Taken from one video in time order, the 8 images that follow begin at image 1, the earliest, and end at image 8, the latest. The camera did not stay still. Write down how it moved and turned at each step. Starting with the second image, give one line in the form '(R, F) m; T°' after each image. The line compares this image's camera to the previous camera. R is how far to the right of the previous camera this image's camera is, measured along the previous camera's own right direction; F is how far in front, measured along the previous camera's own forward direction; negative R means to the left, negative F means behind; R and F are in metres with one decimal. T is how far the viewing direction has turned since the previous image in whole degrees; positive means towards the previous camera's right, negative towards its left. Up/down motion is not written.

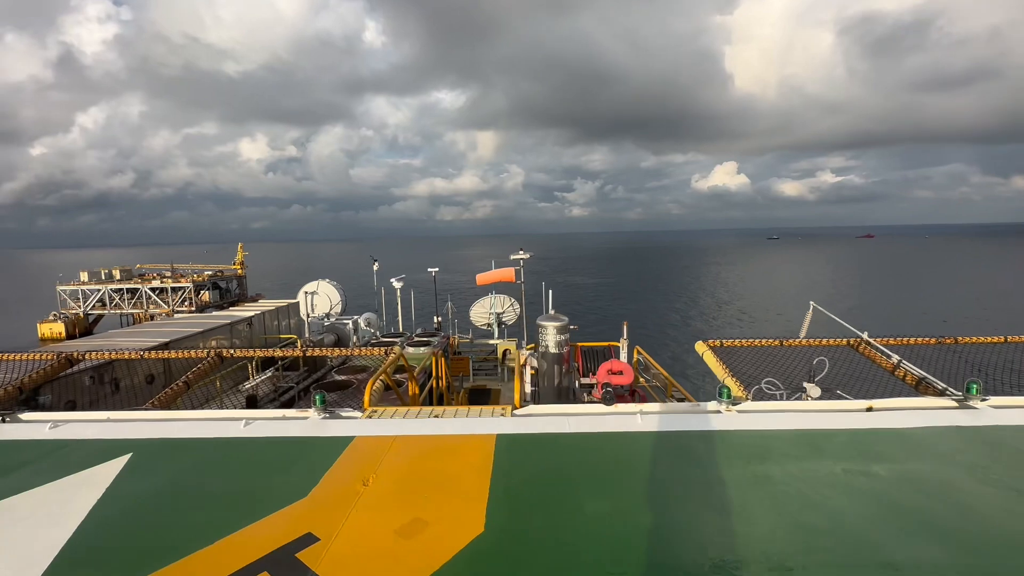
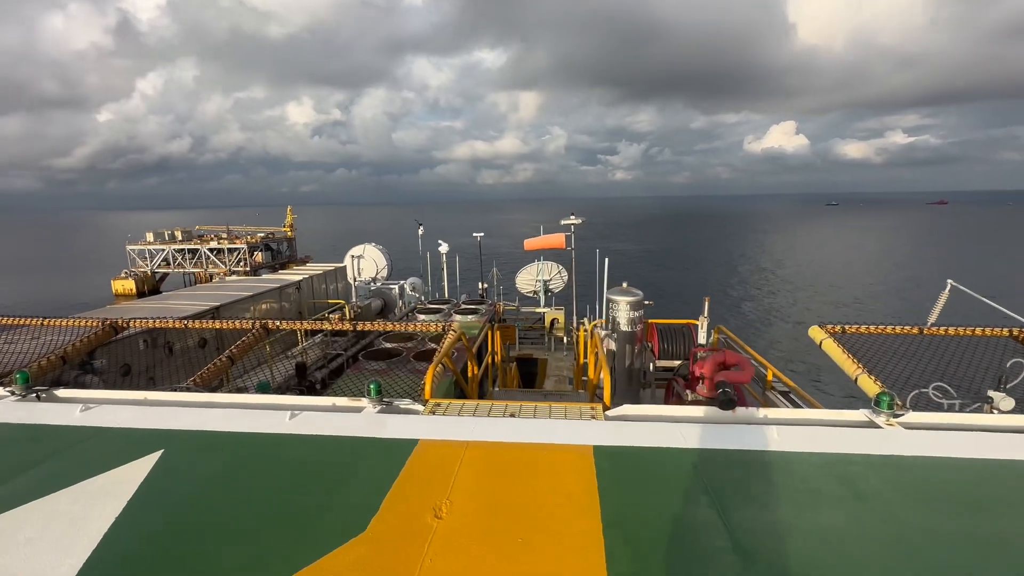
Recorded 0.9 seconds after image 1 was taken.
(-0.5, +1.0) m; -5°
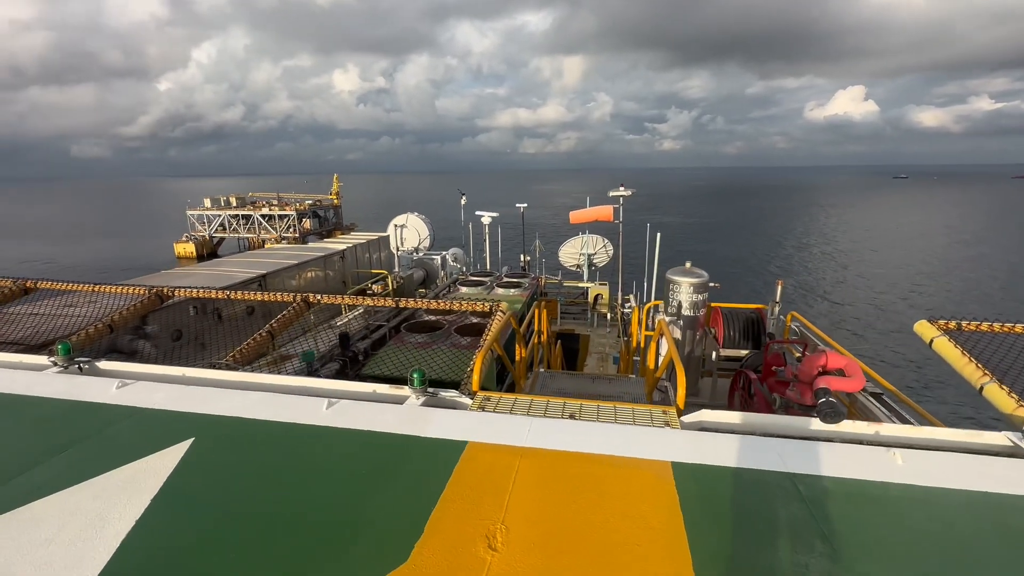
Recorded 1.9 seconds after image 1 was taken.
(-0.2, +0.6) m; -5°
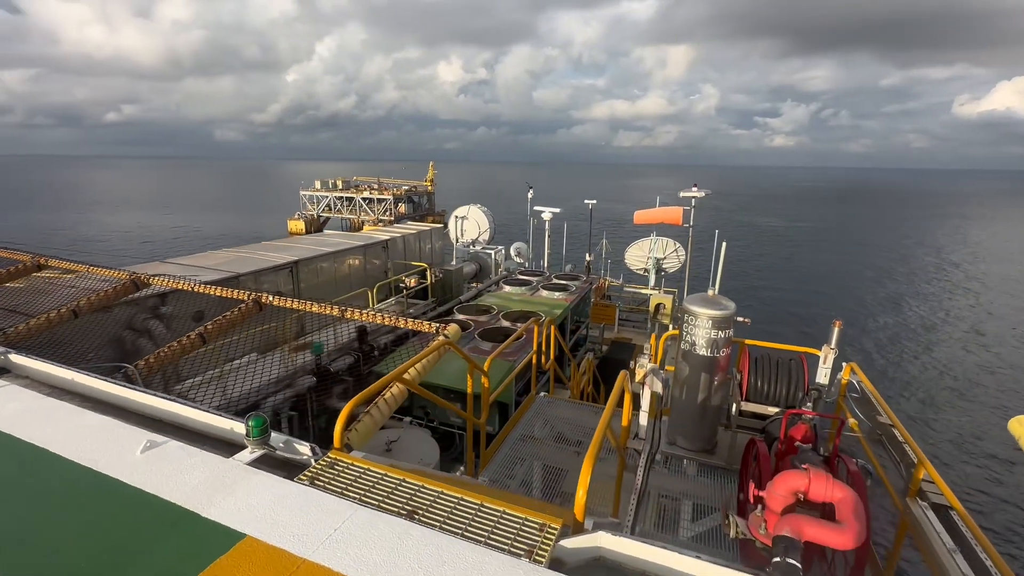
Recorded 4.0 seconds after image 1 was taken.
(+1.4, +1.2) m; -10°
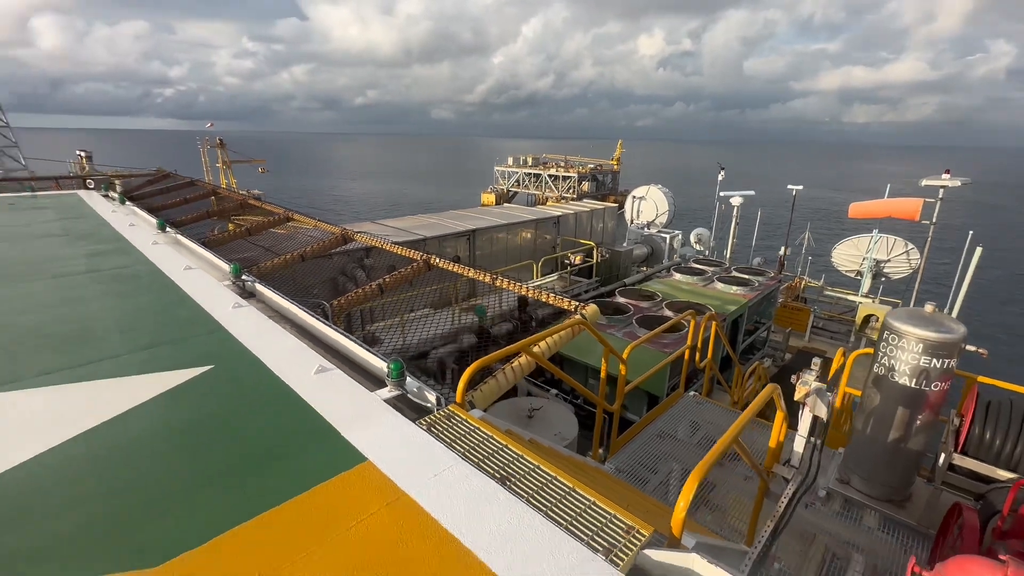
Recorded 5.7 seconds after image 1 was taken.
(+0.3, +0.1) m; -21°
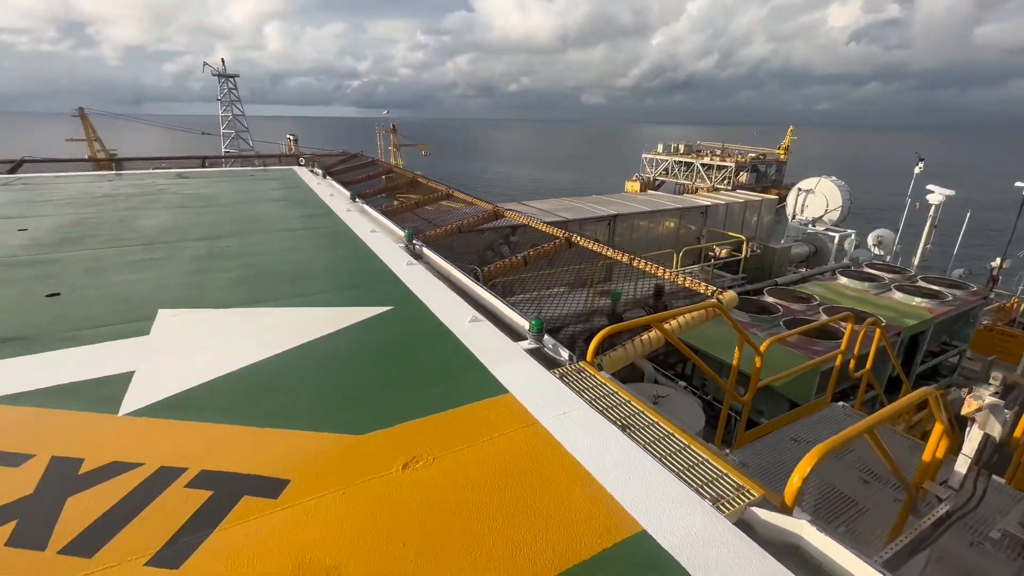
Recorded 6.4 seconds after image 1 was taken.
(0.0, -0.4) m; -16°
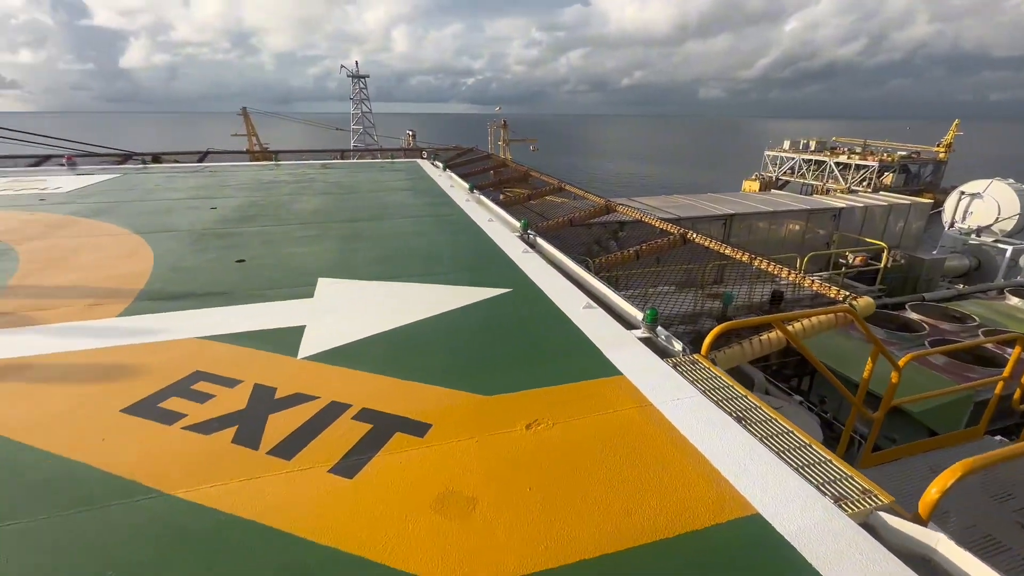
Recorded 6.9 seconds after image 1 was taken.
(-0.2, -0.3) m; -12°
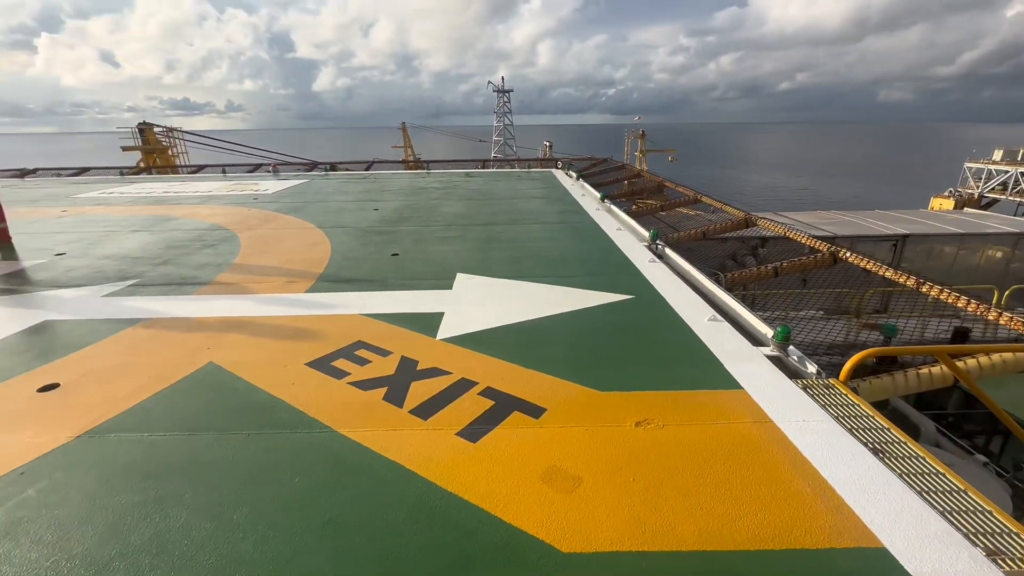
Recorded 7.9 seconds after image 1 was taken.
(+0.1, -0.3) m; -15°
